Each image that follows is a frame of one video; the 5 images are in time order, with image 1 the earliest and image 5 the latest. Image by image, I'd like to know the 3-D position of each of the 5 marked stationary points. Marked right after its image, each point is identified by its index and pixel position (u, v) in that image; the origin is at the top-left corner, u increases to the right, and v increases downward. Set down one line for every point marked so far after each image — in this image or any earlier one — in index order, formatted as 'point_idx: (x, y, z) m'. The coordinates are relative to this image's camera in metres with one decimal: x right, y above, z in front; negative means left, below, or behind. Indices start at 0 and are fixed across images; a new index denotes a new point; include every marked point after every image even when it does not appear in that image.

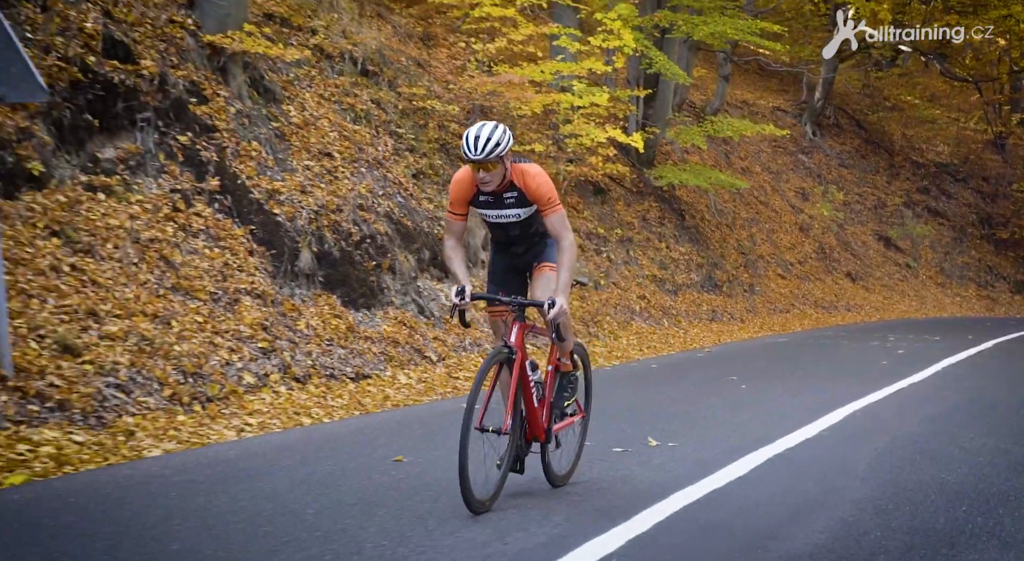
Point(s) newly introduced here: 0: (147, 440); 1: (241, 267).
0: (-2.8, -1.2, +6.9) m
1: (-3.1, +0.1, +9.6) m
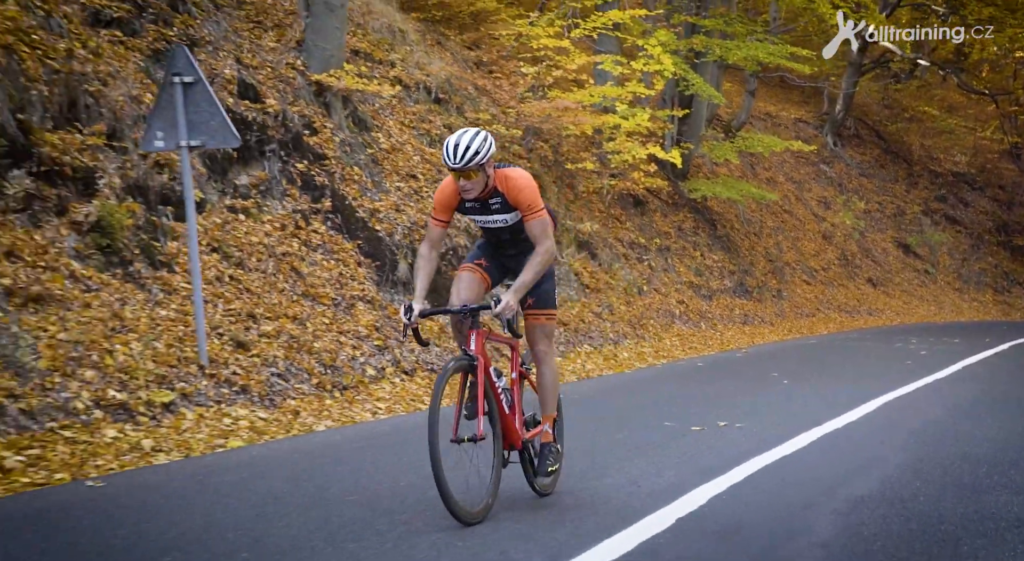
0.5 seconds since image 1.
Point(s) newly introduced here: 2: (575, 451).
0: (-1.9, -1.3, +8.8) m
1: (-2.1, 0.0, +11.5) m
2: (+0.3, -1.4, +7.4) m
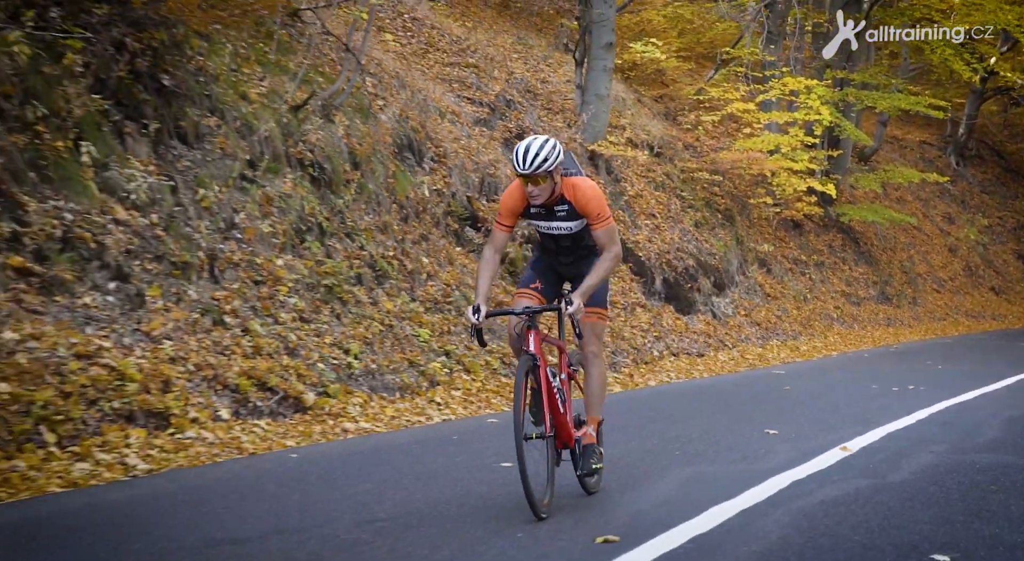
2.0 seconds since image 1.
0: (+2.0, -1.5, +14.3) m
1: (+2.1, -0.2, +17.1) m
2: (+4.1, -1.6, +12.8) m
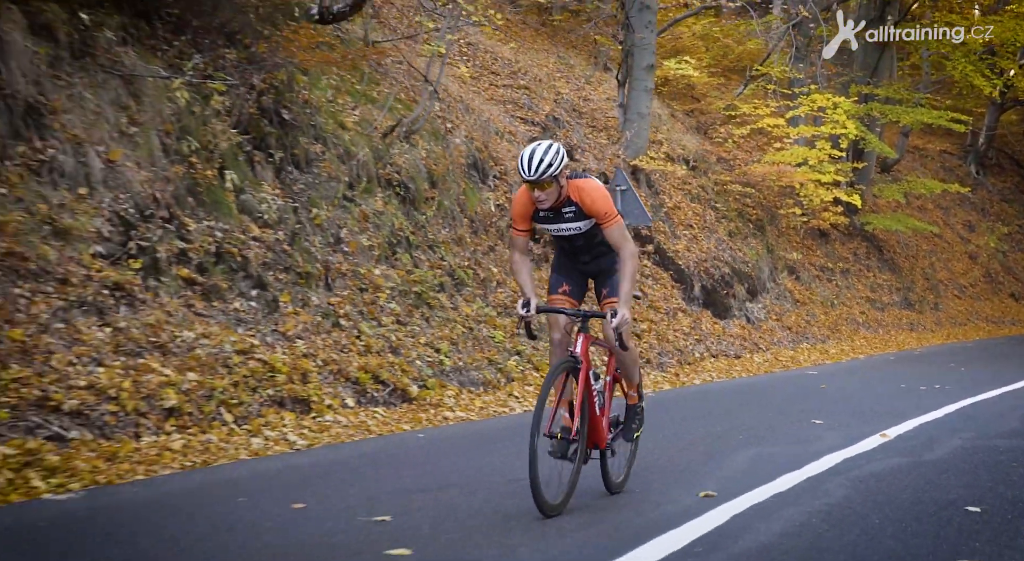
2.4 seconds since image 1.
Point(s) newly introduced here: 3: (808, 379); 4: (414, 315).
0: (+2.9, -1.6, +15.6) m
1: (+3.0, -0.3, +18.3) m
2: (+5.0, -1.7, +14.0) m
3: (+5.0, -1.6, +16.1) m
4: (-1.2, -0.4, +11.3) m
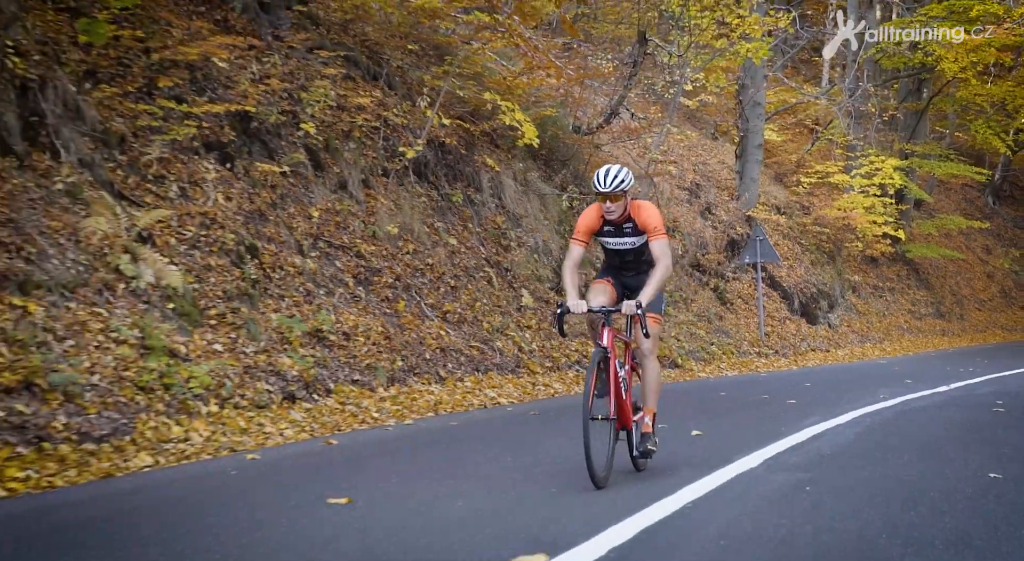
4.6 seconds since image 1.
0: (+7.1, -2.0, +23.3) m
1: (+7.2, -0.8, +26.1) m
2: (+9.1, -2.1, +21.7) m
3: (+9.2, -2.1, +23.8) m
4: (+2.9, -0.8, +19.2) m
